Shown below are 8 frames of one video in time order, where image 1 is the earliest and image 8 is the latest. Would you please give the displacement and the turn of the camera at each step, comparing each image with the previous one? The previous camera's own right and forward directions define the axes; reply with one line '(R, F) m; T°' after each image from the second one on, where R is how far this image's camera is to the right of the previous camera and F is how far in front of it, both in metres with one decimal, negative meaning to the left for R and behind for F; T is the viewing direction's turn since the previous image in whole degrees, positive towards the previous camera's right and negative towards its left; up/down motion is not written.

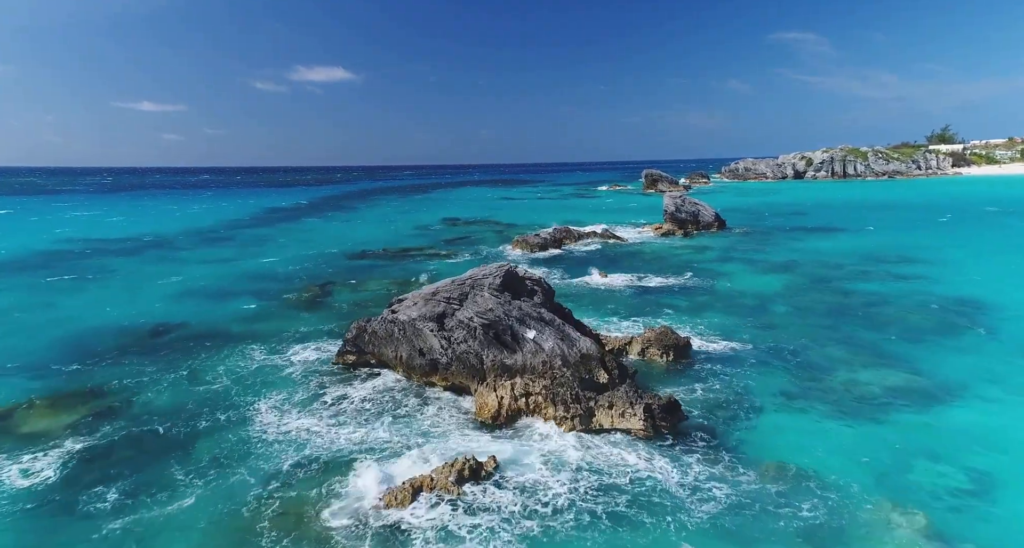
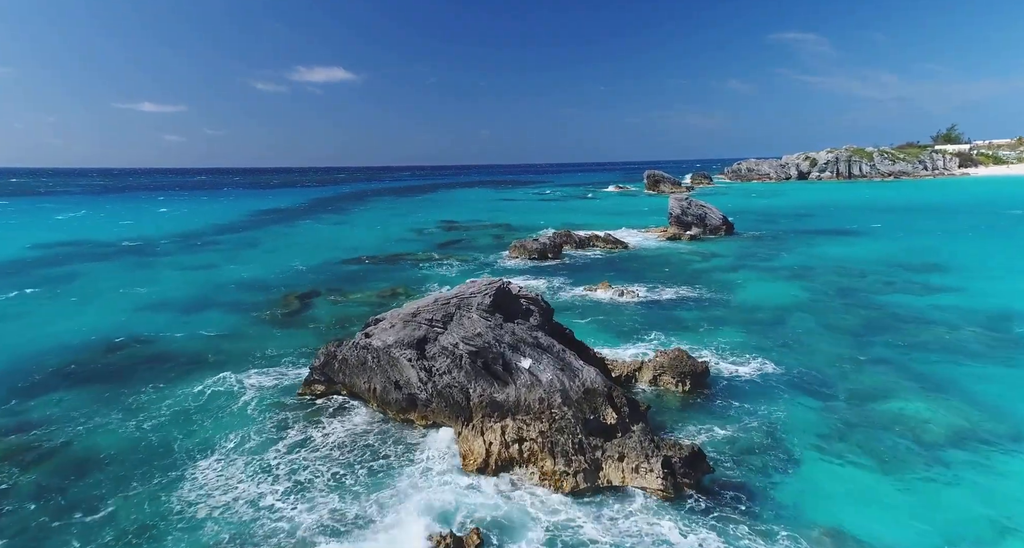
(+0.2, +2.4) m; 0°
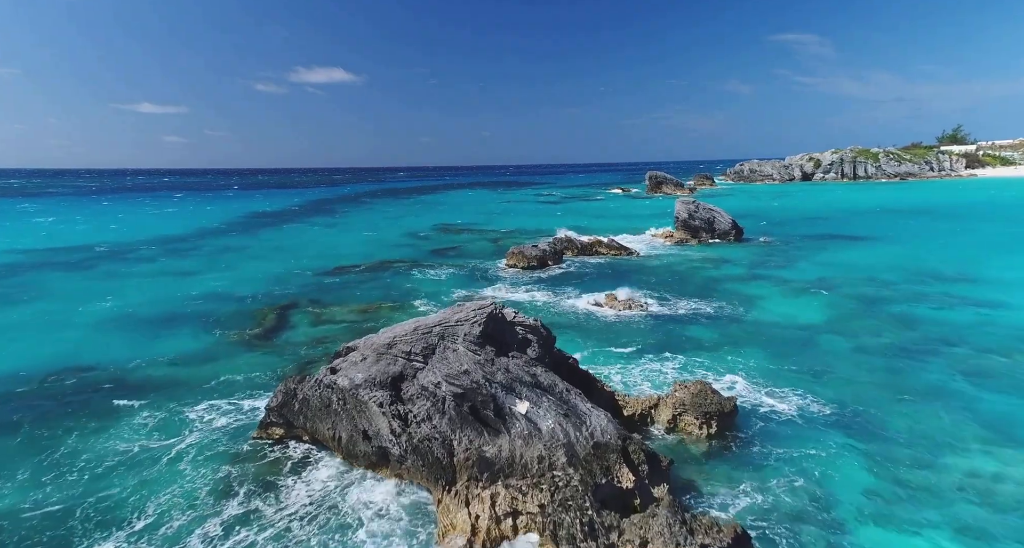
(+0.1, +2.5) m; 0°
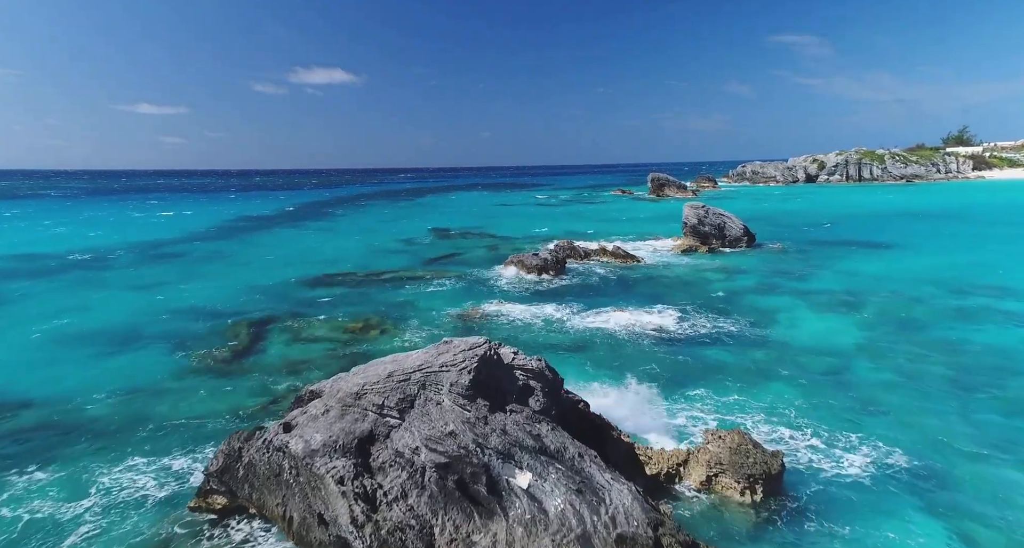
(0.0, +2.6) m; 0°
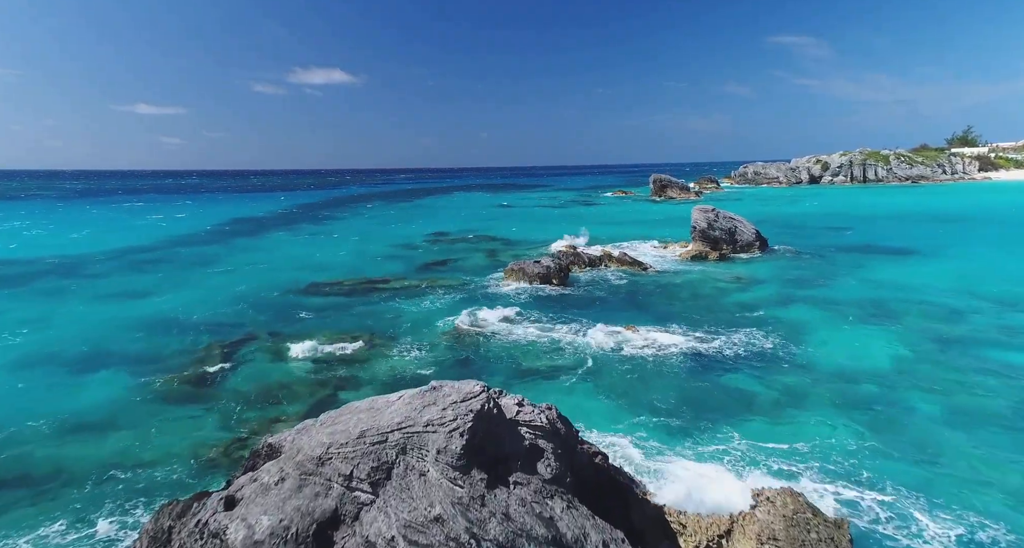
(-0.1, +2.2) m; 0°
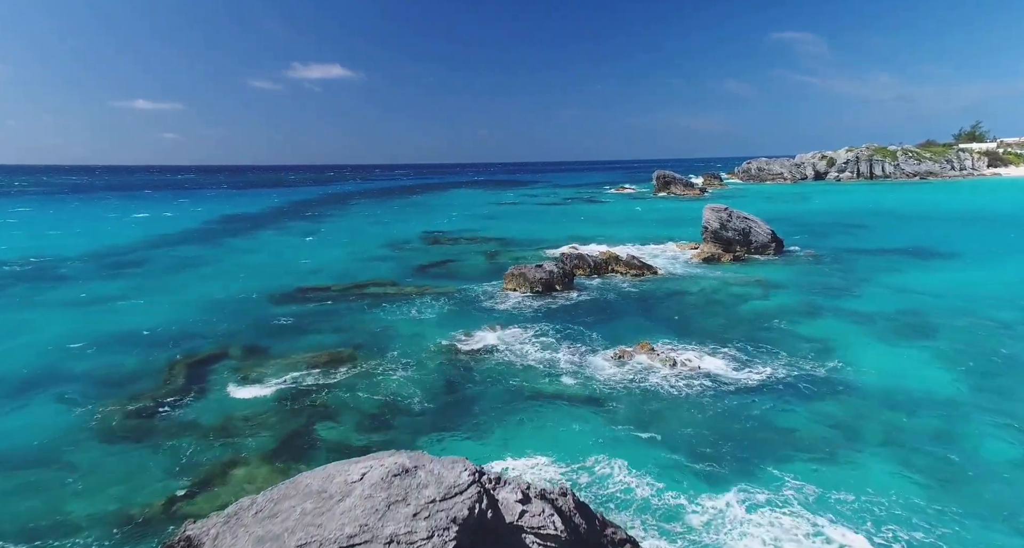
(0.0, +2.5) m; 0°
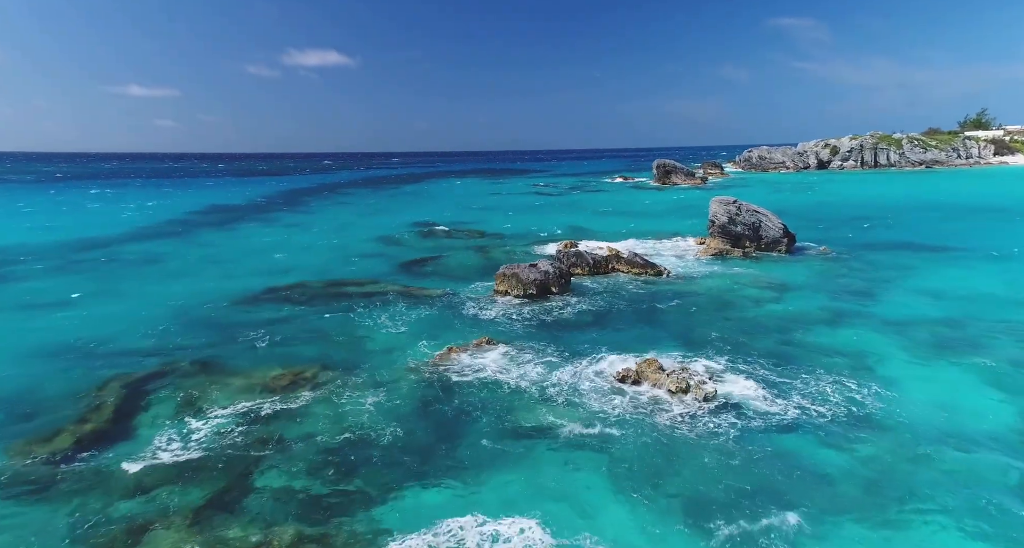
(+0.3, +2.7) m; 0°
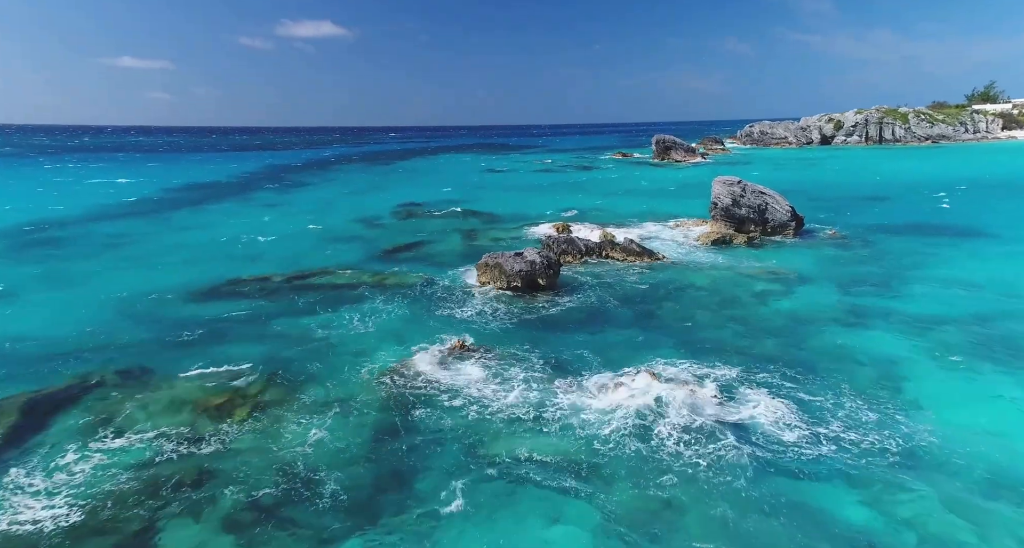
(+0.7, +2.6) m; 0°
